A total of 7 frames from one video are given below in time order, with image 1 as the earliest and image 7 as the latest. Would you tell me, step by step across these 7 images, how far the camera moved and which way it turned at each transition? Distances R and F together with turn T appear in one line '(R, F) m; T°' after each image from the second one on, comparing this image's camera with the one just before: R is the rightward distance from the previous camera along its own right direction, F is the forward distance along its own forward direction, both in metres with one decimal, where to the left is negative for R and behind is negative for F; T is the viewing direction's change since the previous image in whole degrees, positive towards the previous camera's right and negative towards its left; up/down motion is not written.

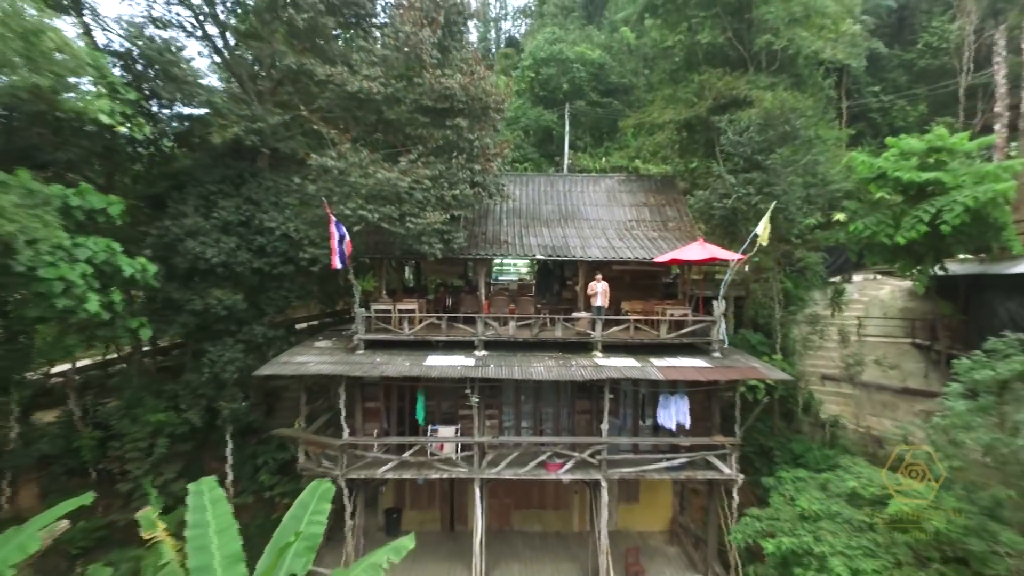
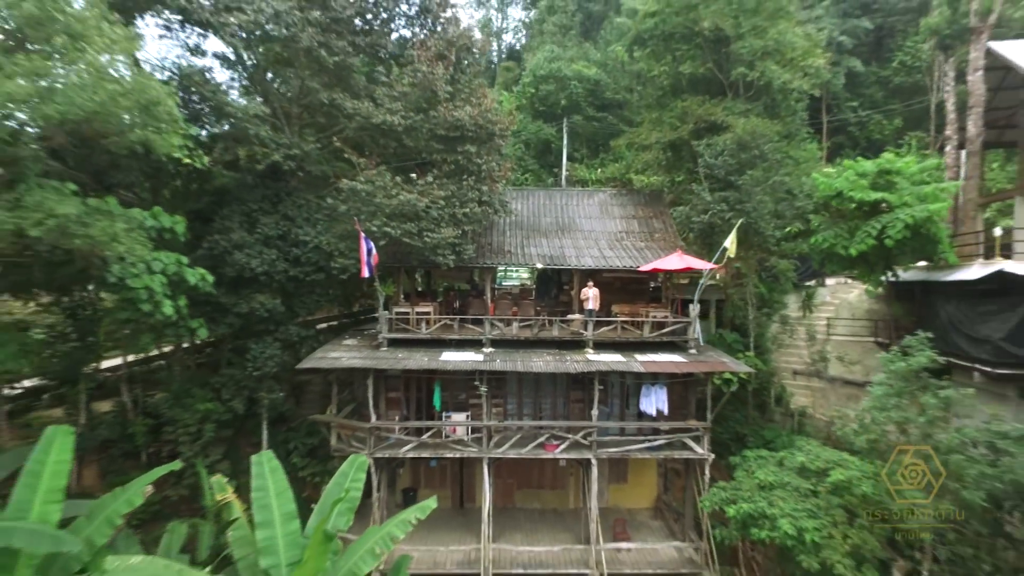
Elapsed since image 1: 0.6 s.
(-0.1, -1.3) m; 0°
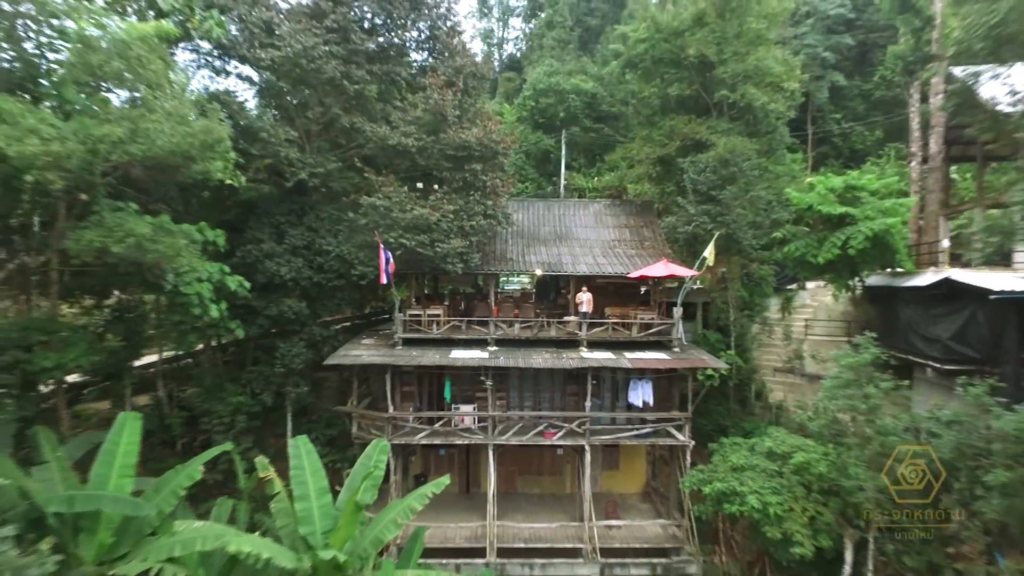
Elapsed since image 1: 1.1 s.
(0.0, -1.1) m; 0°
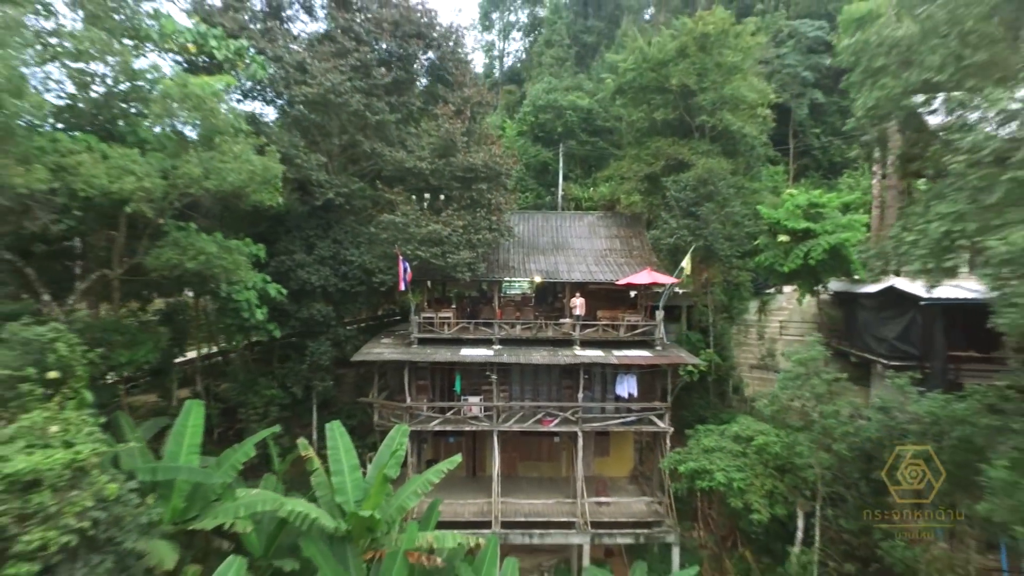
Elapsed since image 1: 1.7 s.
(-0.1, -1.4) m; 0°
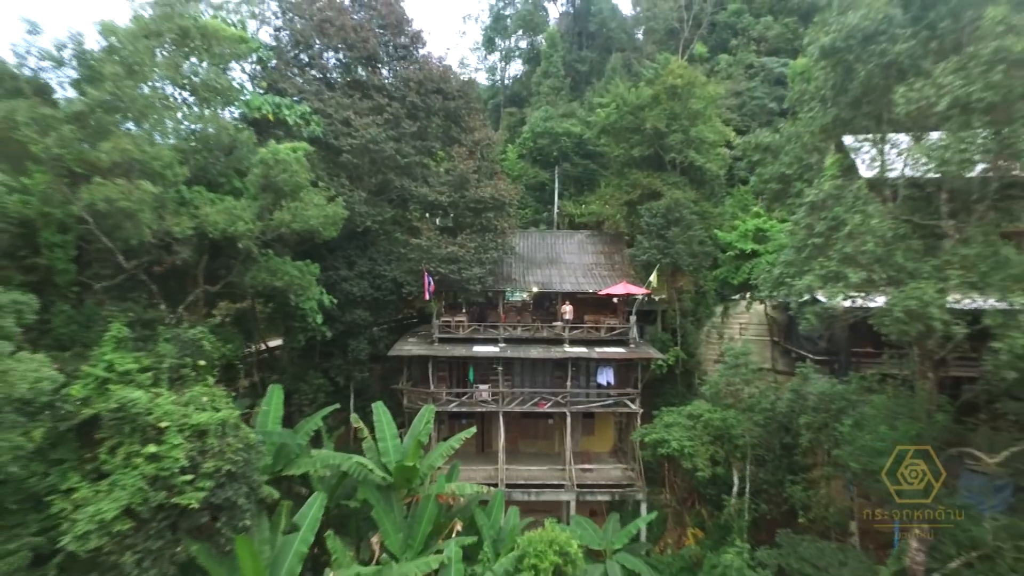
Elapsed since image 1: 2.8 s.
(-0.1, -2.9) m; 0°
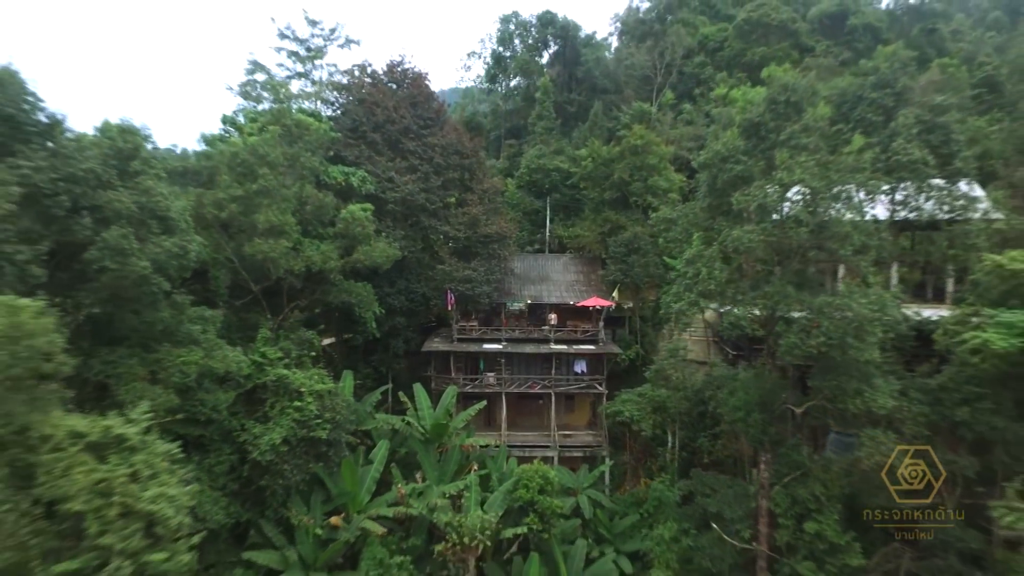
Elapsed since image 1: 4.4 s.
(-0.1, -5.2) m; 0°
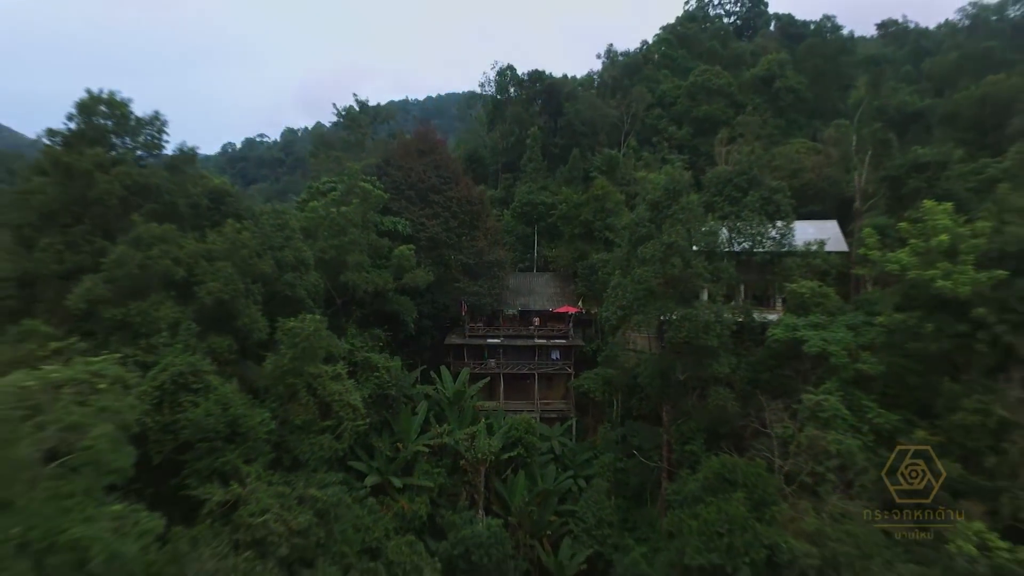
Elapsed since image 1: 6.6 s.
(0.0, -8.1) m; 0°
